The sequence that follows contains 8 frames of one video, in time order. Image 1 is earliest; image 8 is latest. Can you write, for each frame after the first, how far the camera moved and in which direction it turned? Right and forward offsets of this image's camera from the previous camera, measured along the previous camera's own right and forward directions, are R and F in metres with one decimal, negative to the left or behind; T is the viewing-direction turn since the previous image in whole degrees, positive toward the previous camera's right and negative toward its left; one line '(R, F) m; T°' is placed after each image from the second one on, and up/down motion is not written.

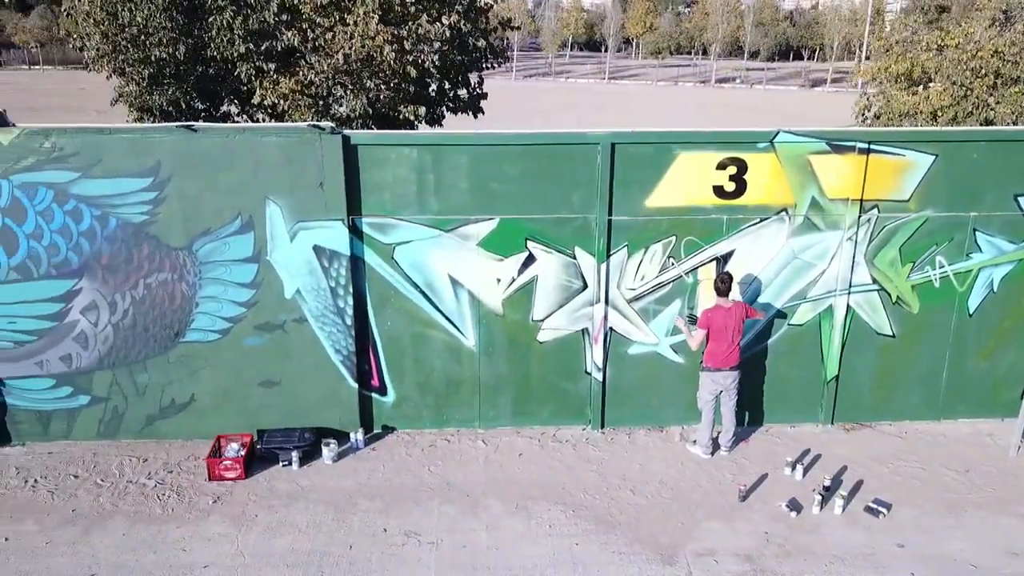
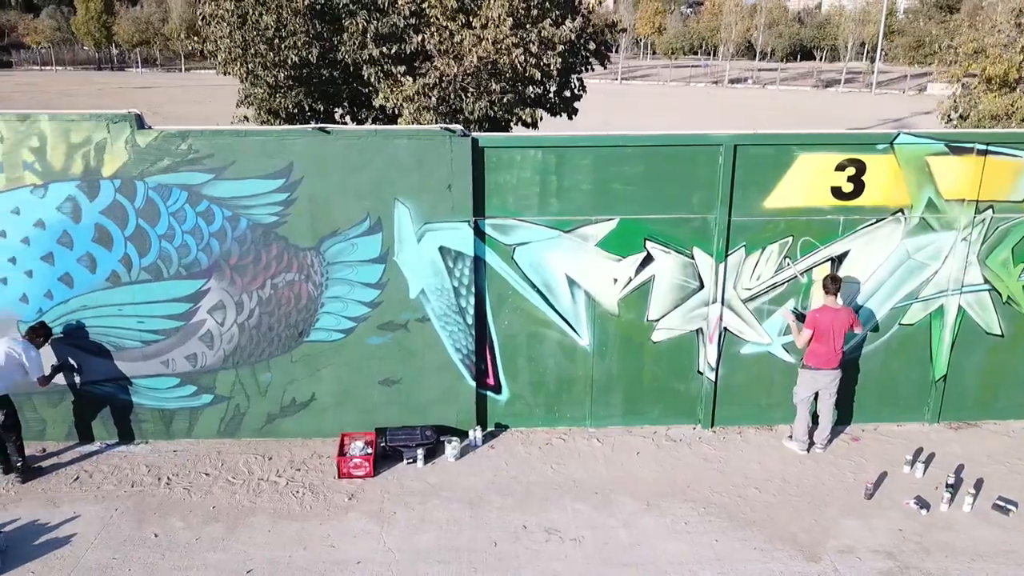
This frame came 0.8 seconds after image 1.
(-1.0, -0.1) m; 0°
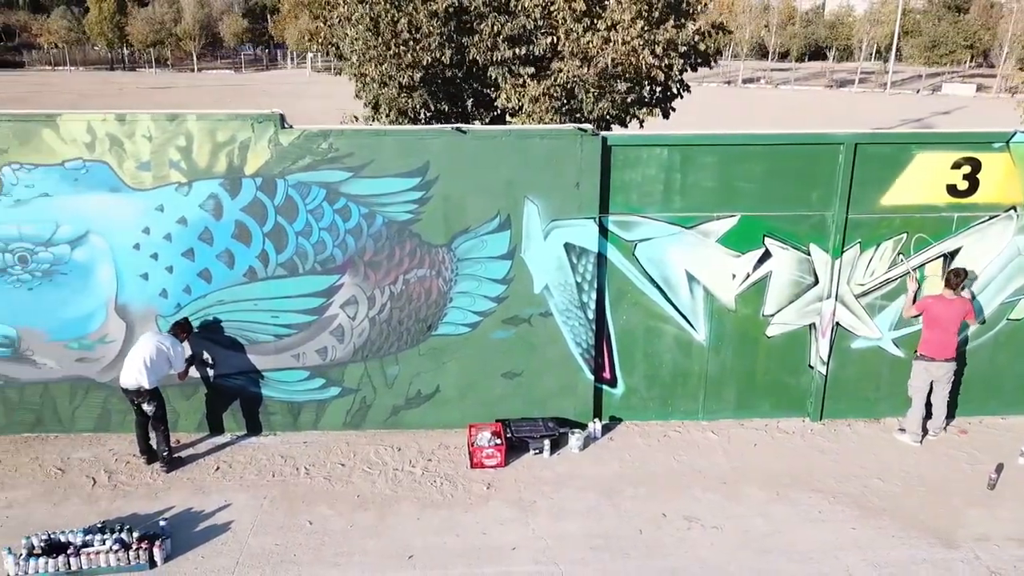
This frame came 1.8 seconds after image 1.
(-1.1, -0.2) m; 0°
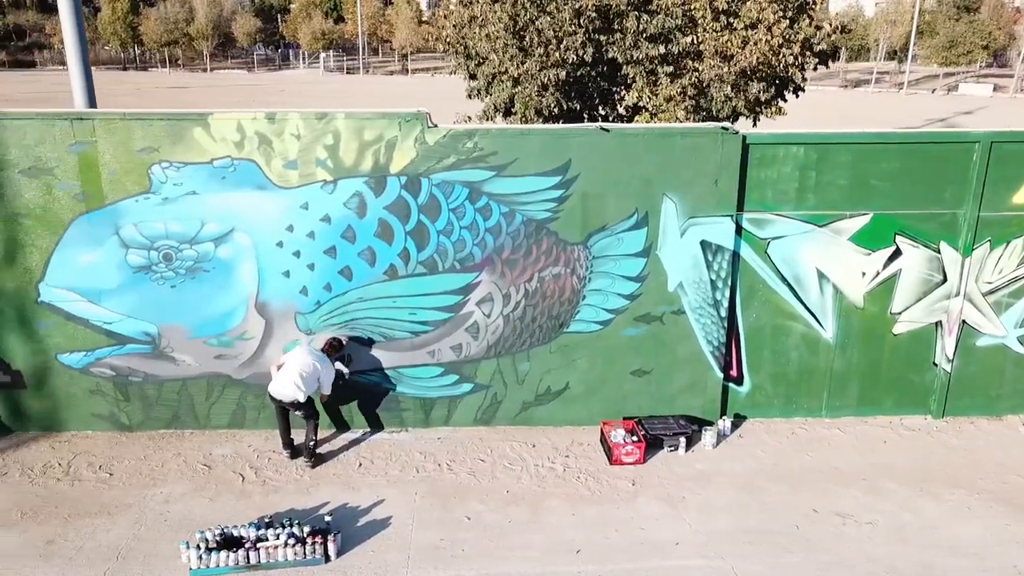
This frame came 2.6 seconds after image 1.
(-1.2, 0.0) m; 0°
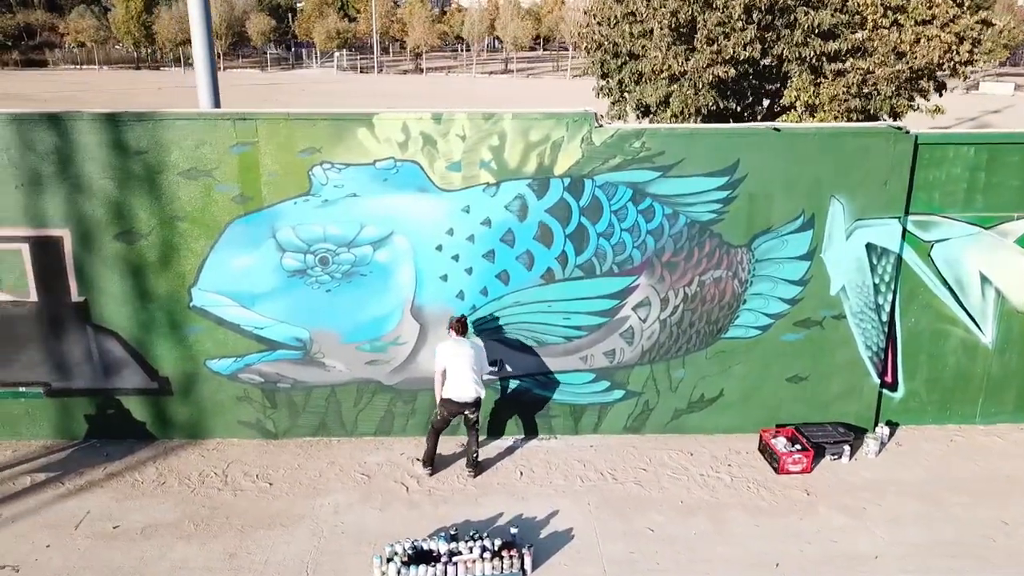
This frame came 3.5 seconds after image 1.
(-1.3, +0.2) m; 0°
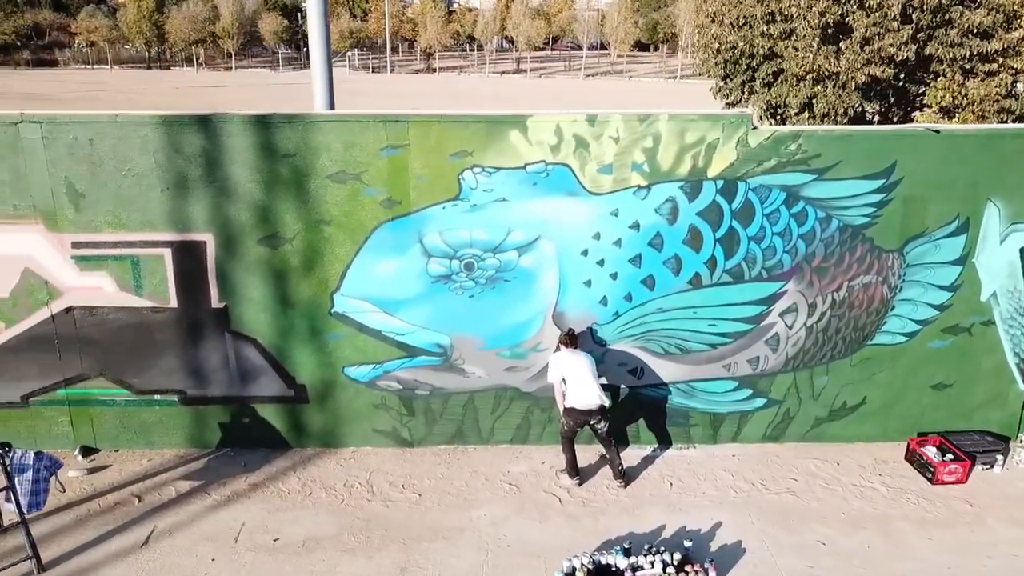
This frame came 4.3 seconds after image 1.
(-1.2, +0.1) m; 0°
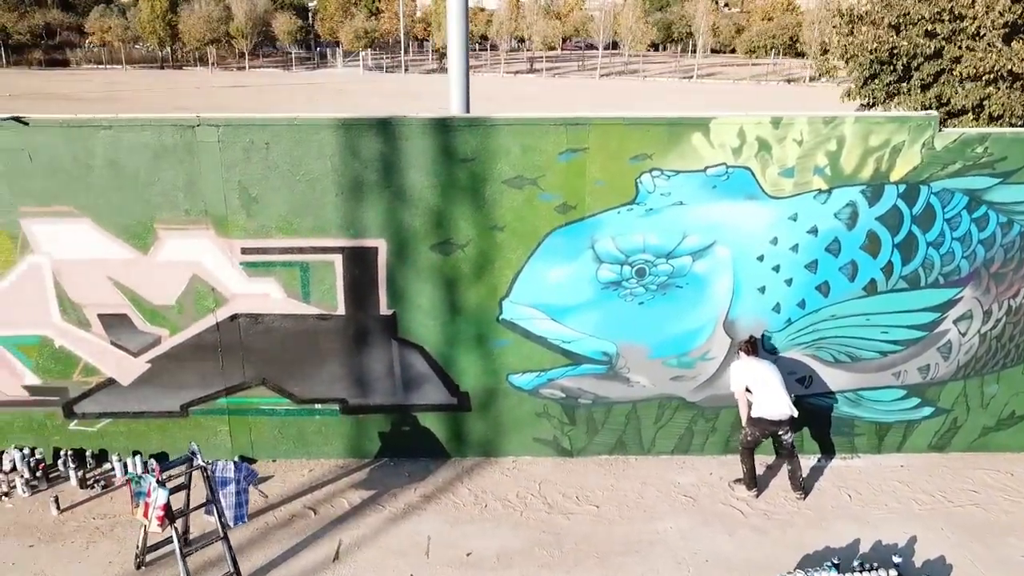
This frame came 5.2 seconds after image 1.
(-1.3, +0.1) m; 0°
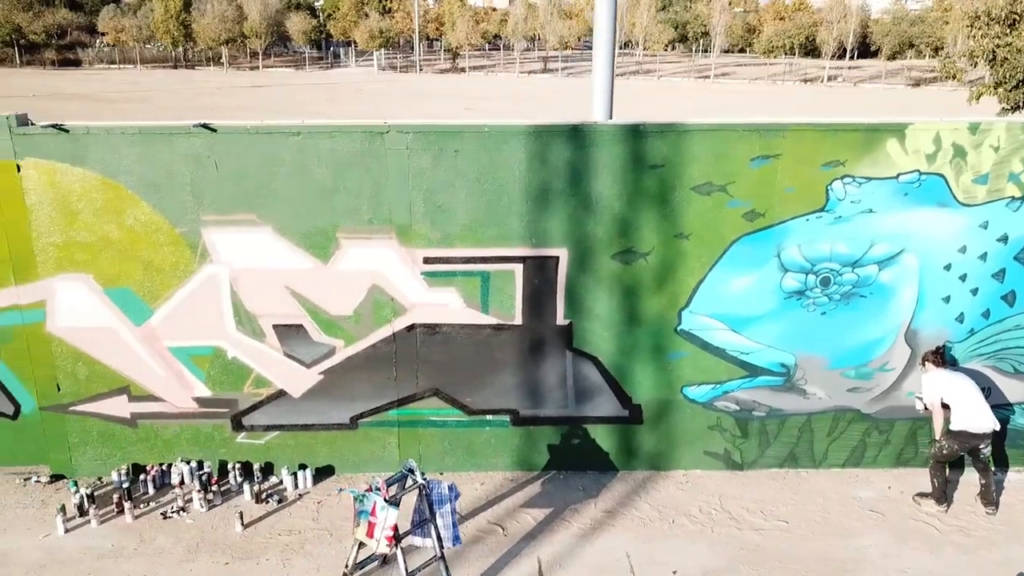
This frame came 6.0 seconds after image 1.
(-1.3, +0.1) m; 0°
